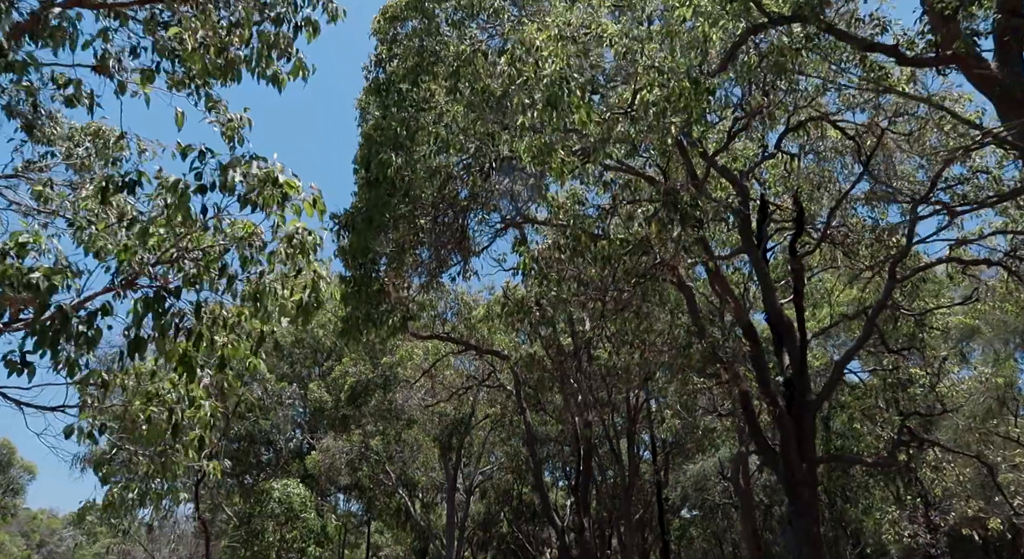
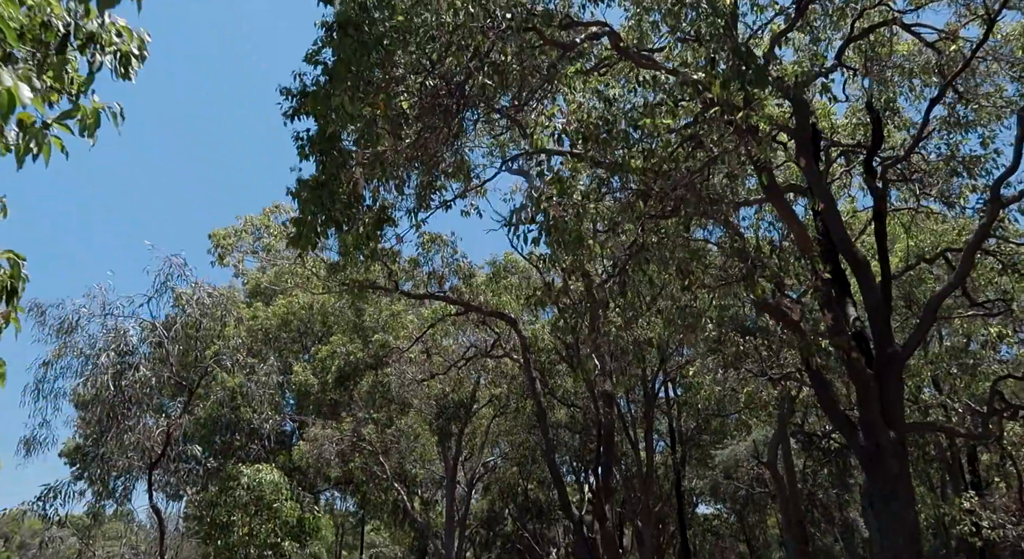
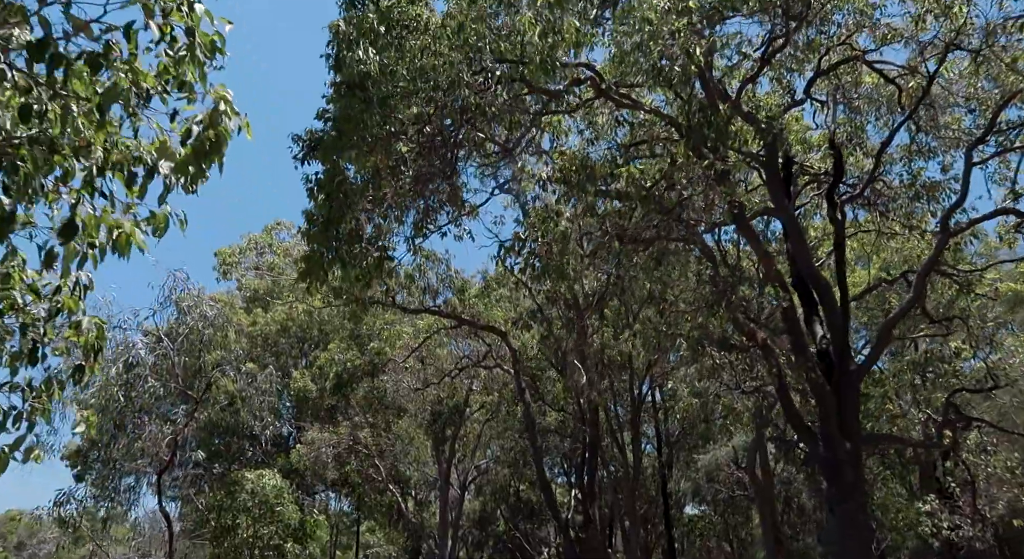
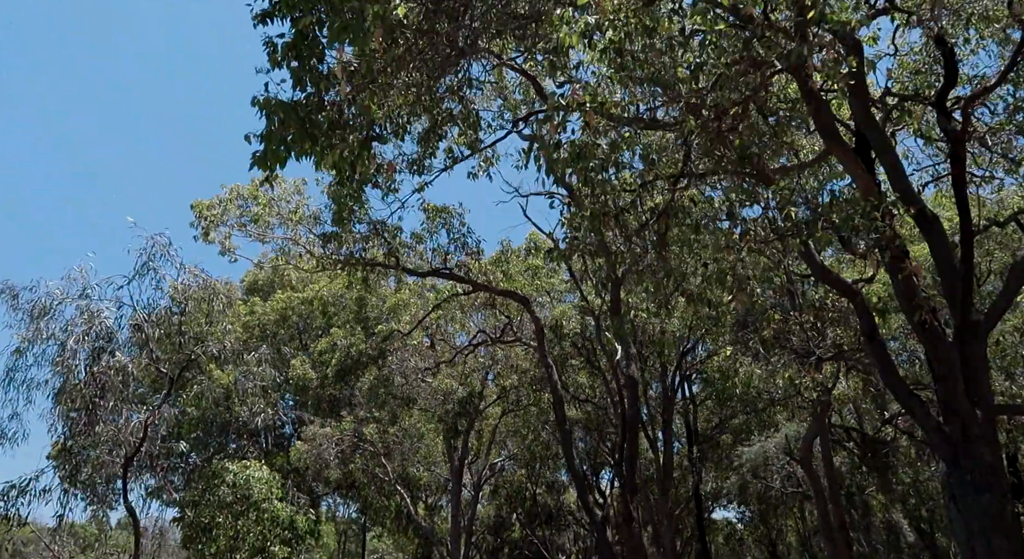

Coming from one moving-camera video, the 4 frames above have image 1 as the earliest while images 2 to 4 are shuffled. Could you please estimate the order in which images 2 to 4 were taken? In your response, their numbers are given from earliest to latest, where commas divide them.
3, 2, 4
